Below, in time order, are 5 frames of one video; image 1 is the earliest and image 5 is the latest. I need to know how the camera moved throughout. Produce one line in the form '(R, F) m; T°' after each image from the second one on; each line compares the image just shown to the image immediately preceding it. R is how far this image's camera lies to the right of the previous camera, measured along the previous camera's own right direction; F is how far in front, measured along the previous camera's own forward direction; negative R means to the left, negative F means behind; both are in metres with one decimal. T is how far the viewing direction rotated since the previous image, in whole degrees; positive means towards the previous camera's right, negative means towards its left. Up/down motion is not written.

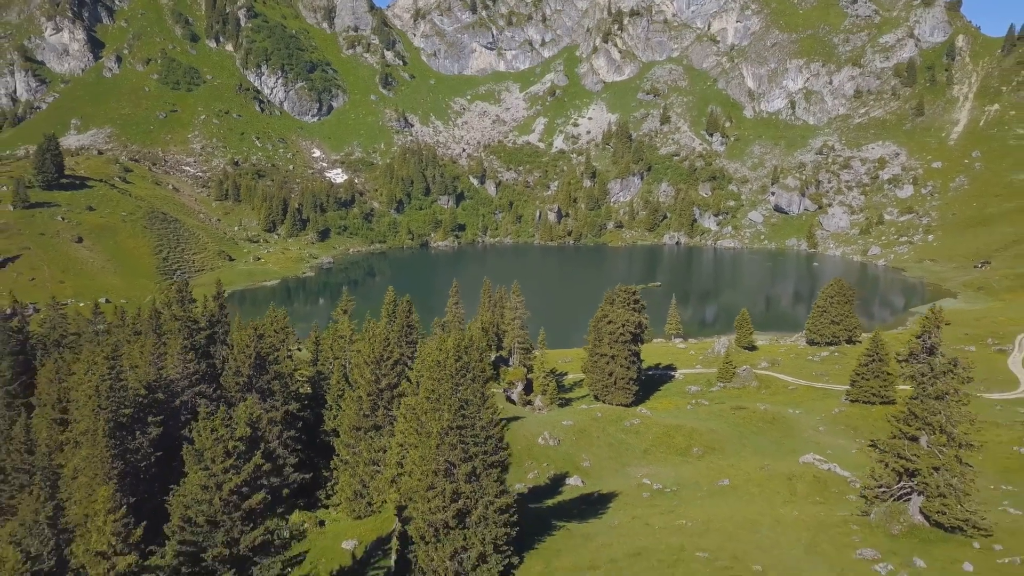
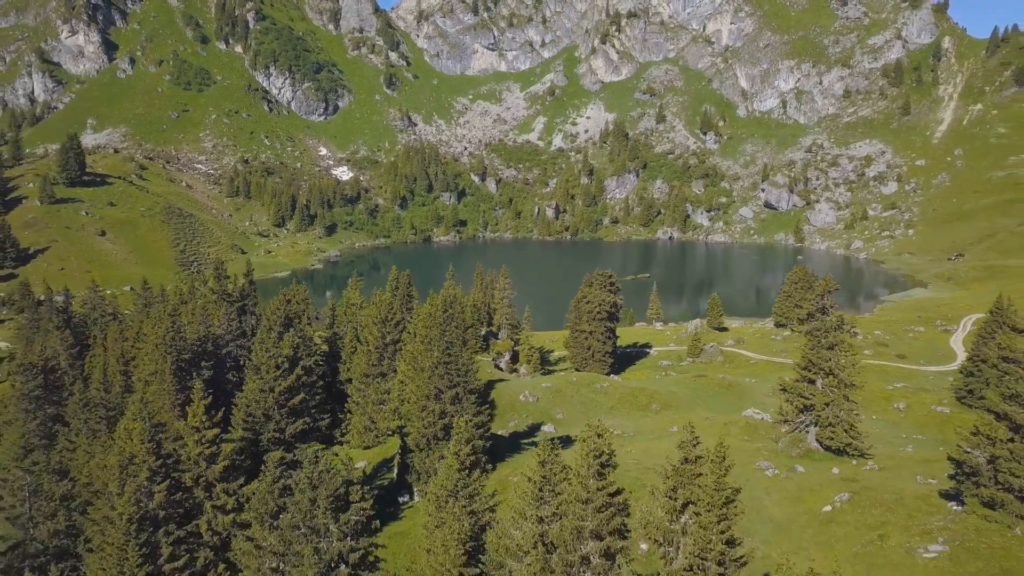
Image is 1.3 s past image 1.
(+1.6, -9.1) m; 0°
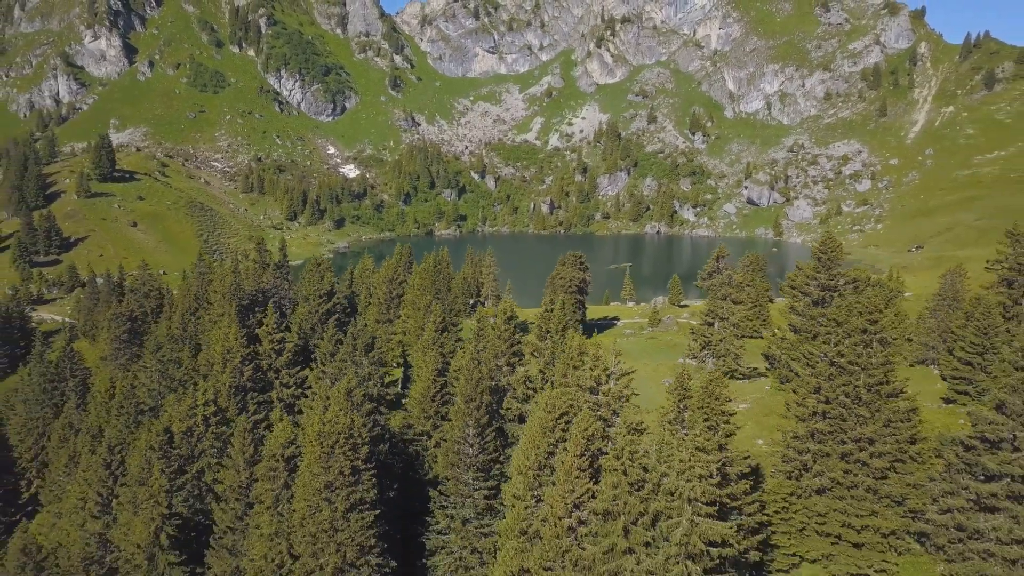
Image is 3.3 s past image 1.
(+2.5, -15.2) m; 0°
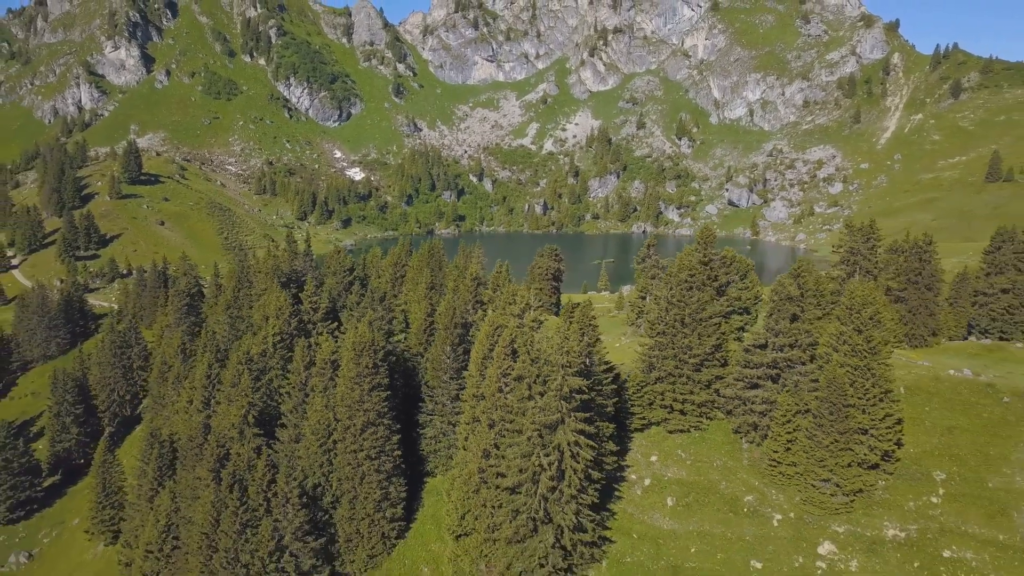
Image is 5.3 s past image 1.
(+2.6, -17.1) m; 0°
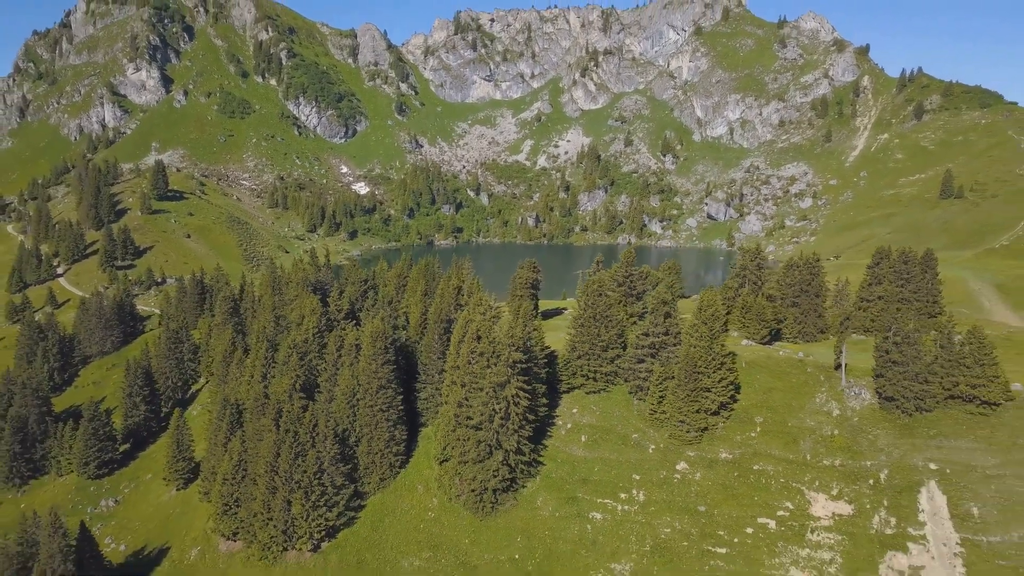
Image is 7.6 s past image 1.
(+3.1, -20.5) m; 0°
